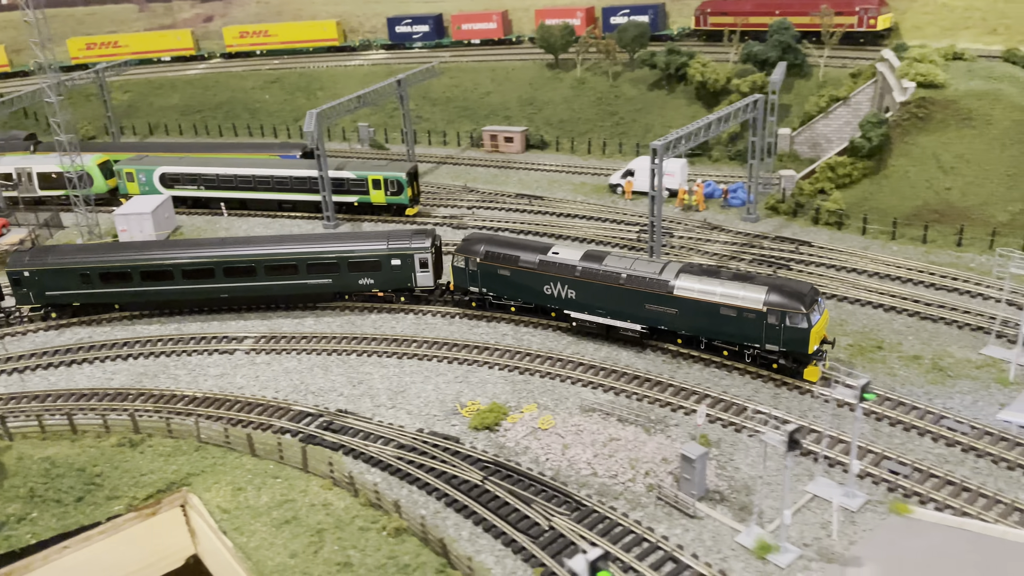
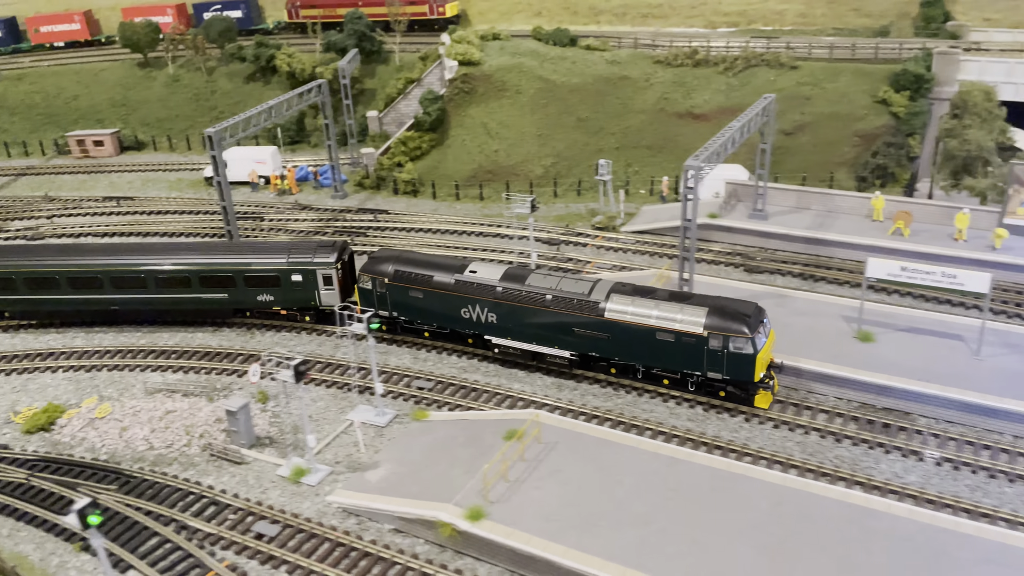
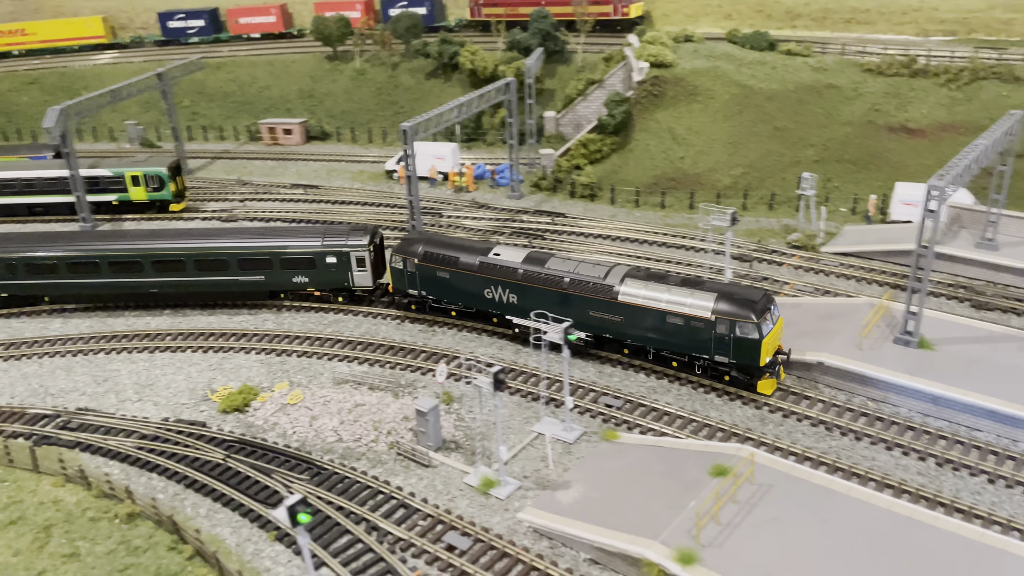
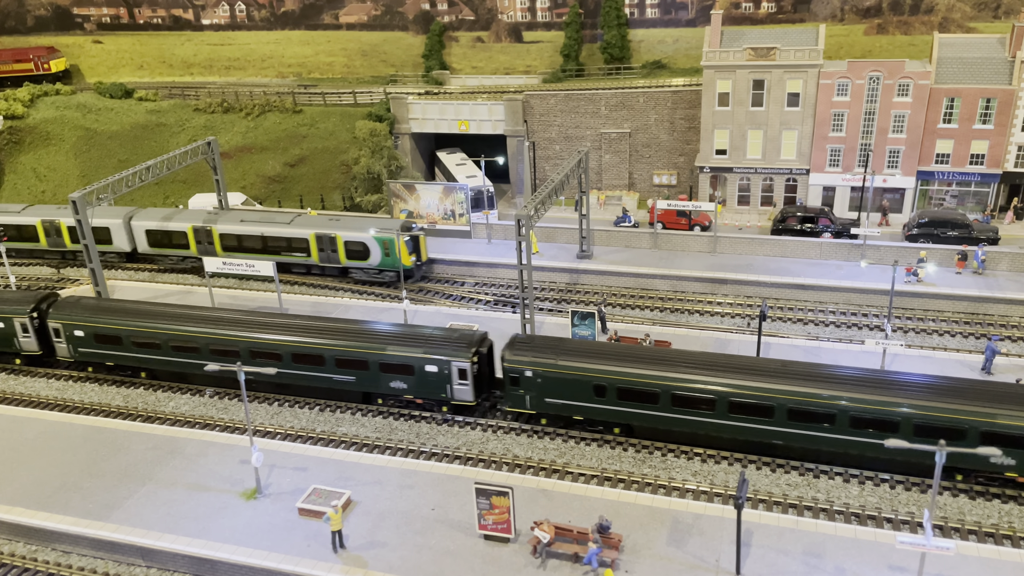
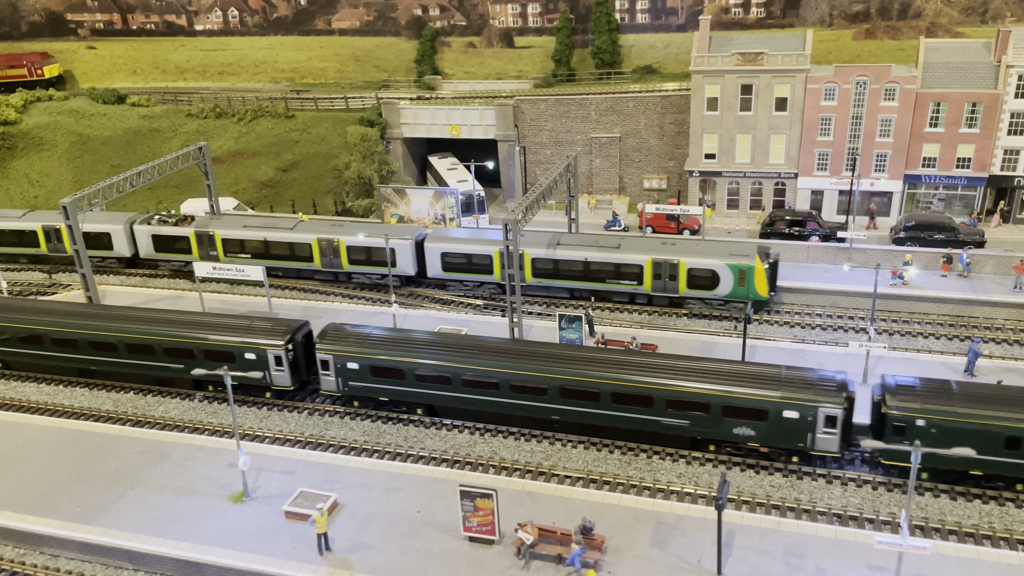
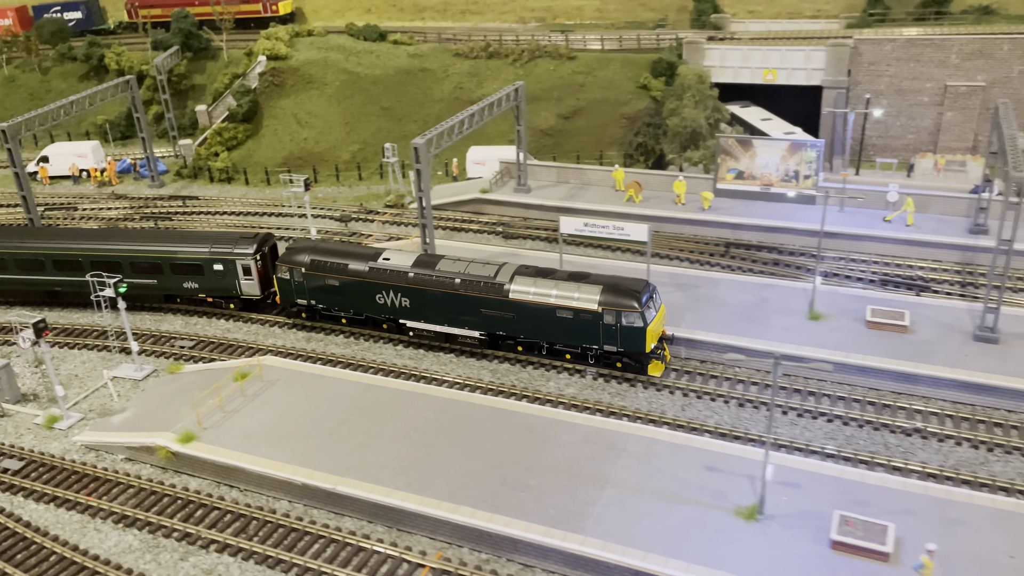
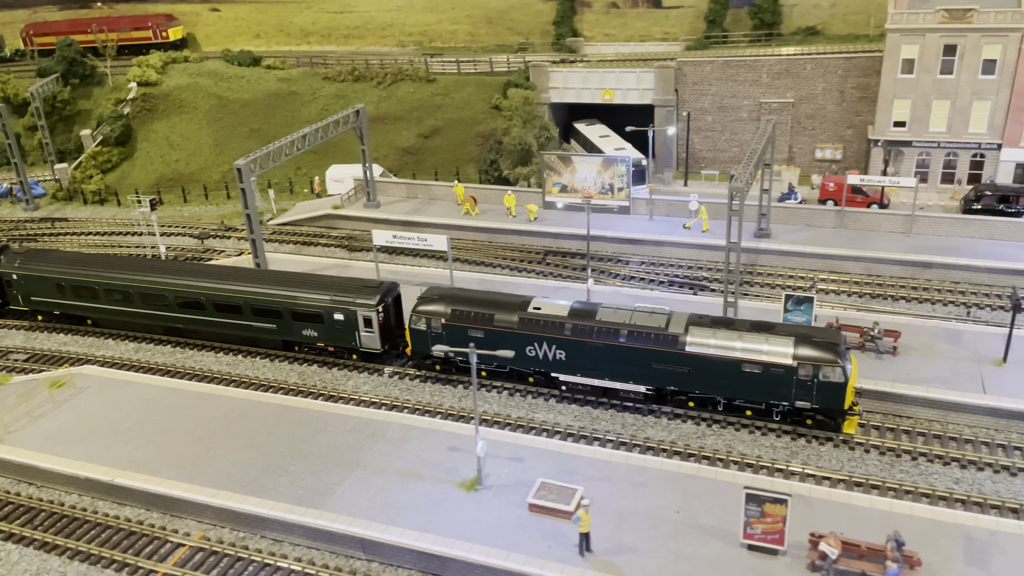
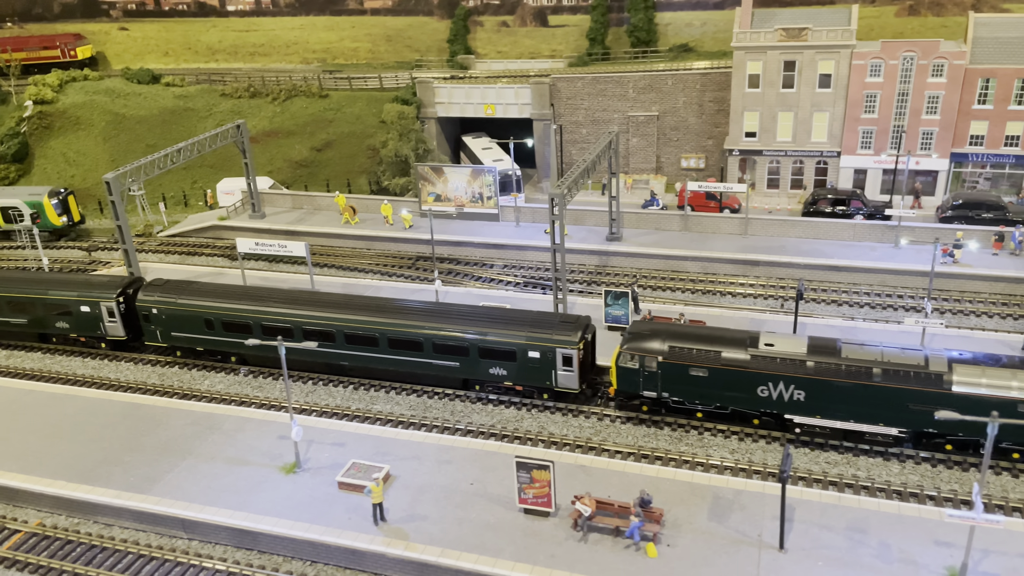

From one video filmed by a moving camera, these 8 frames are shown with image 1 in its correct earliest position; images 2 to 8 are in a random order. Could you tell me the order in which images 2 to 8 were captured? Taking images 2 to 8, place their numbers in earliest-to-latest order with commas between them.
3, 2, 6, 7, 8, 4, 5
